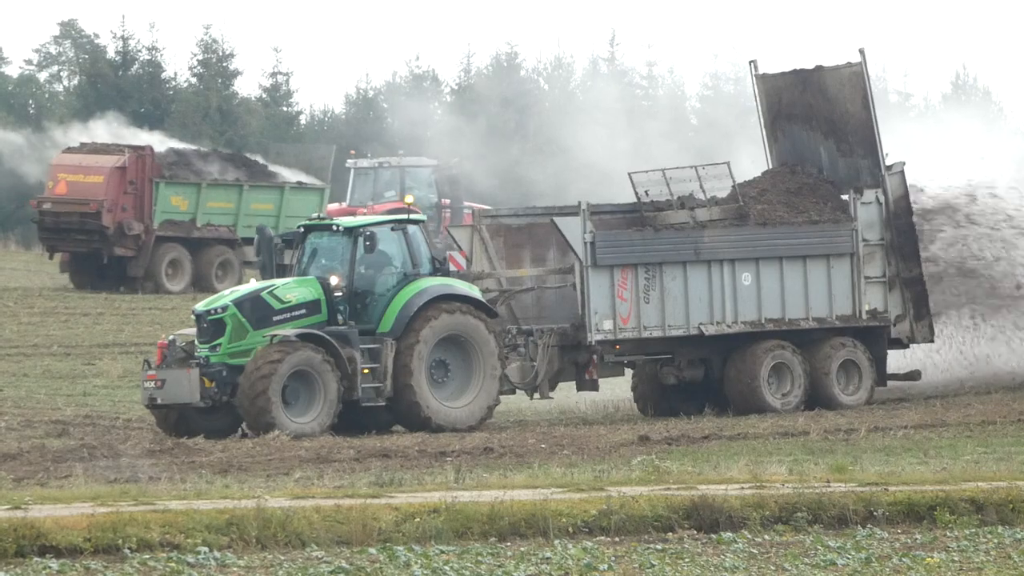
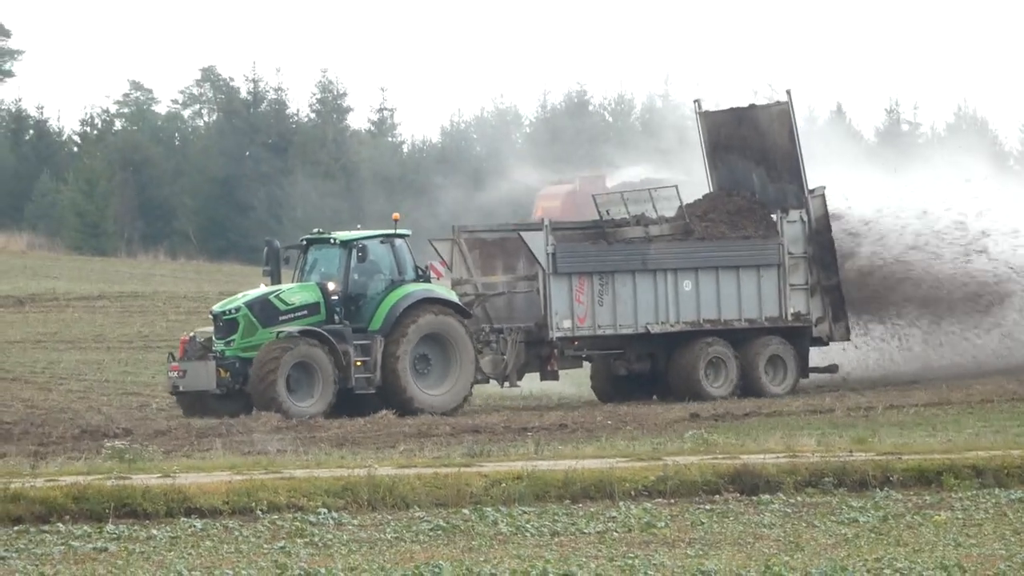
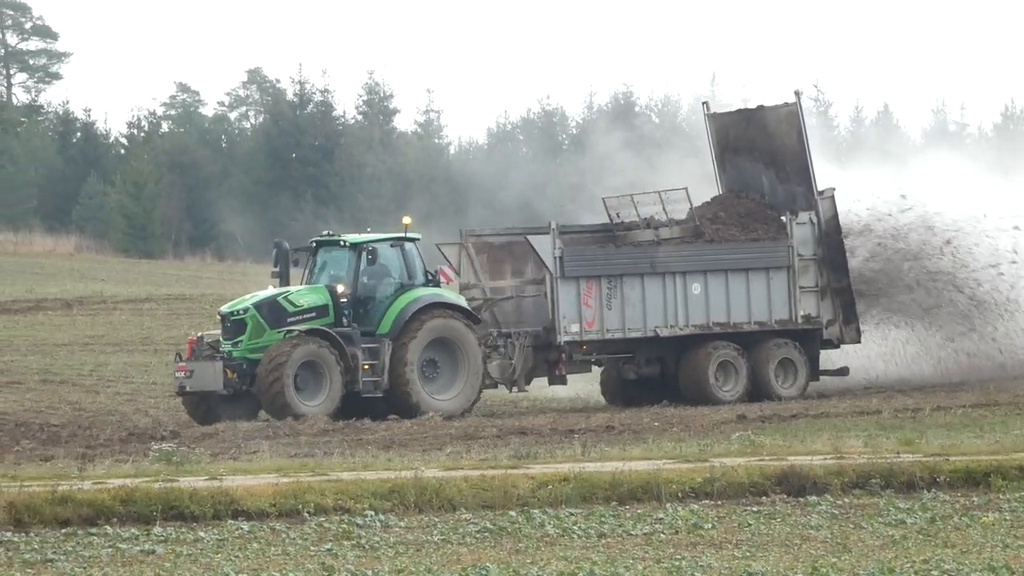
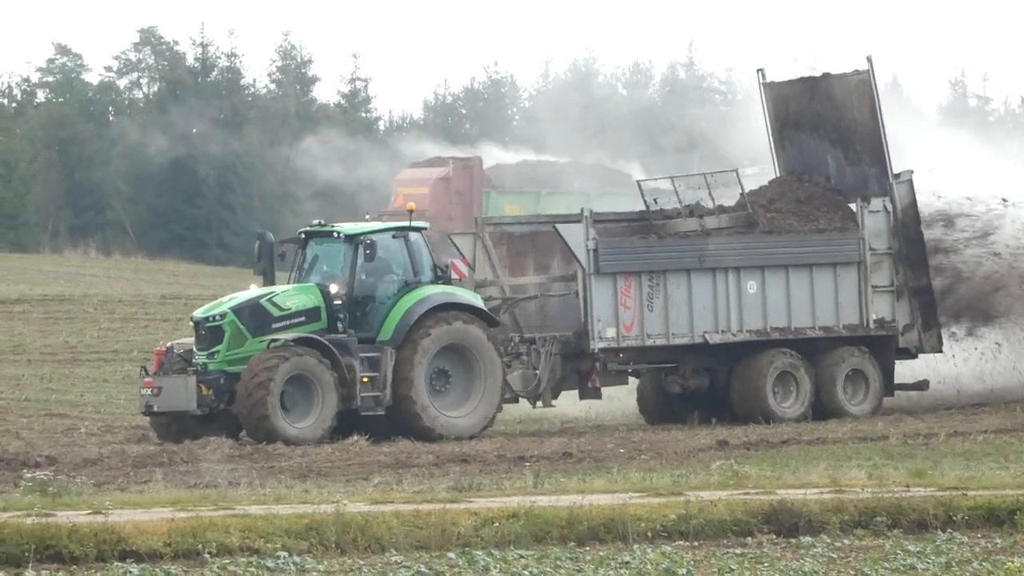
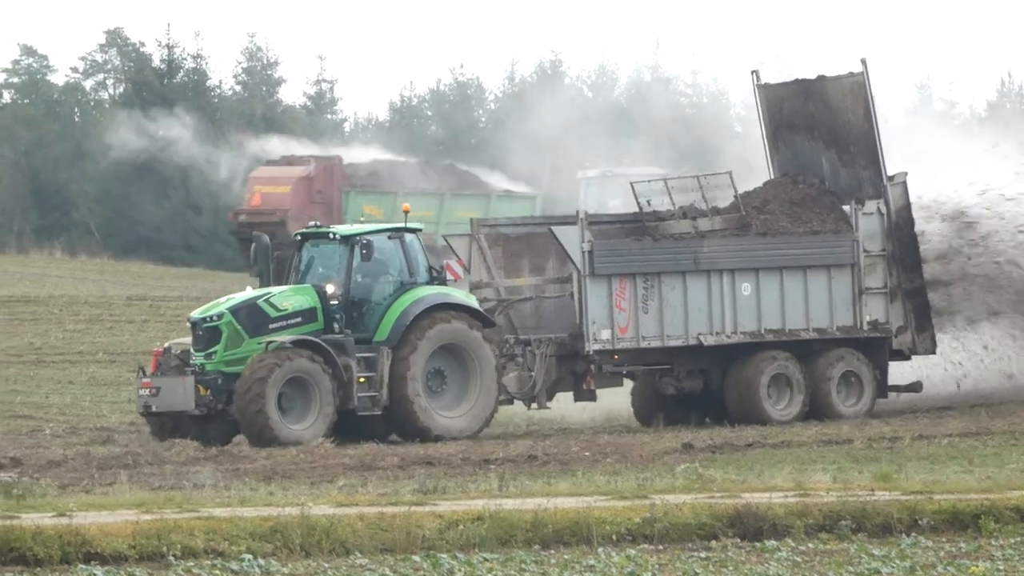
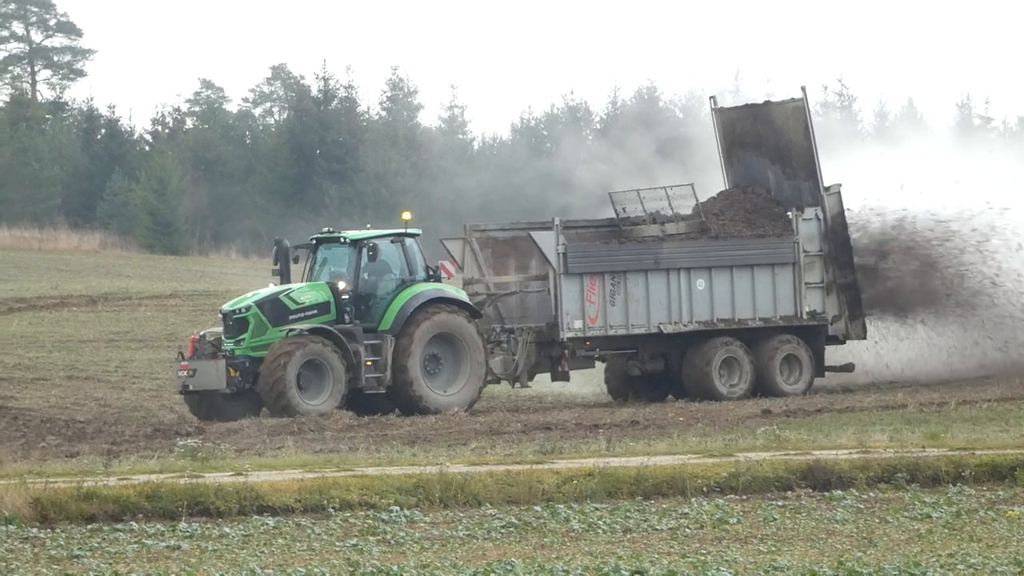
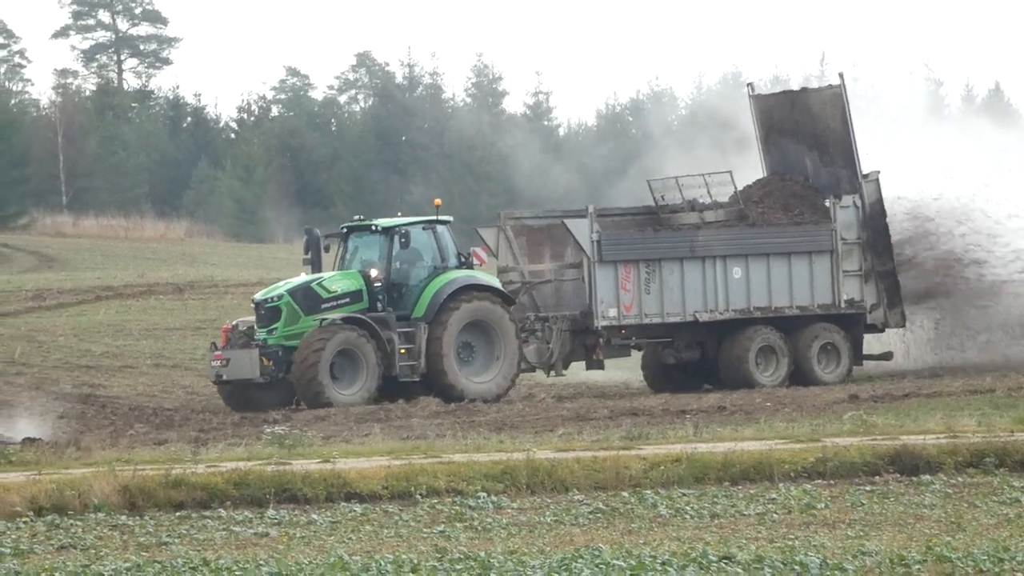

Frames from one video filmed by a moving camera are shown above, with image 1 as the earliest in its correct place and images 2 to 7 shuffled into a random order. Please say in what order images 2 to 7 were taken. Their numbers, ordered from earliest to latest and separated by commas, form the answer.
5, 4, 2, 3, 6, 7
